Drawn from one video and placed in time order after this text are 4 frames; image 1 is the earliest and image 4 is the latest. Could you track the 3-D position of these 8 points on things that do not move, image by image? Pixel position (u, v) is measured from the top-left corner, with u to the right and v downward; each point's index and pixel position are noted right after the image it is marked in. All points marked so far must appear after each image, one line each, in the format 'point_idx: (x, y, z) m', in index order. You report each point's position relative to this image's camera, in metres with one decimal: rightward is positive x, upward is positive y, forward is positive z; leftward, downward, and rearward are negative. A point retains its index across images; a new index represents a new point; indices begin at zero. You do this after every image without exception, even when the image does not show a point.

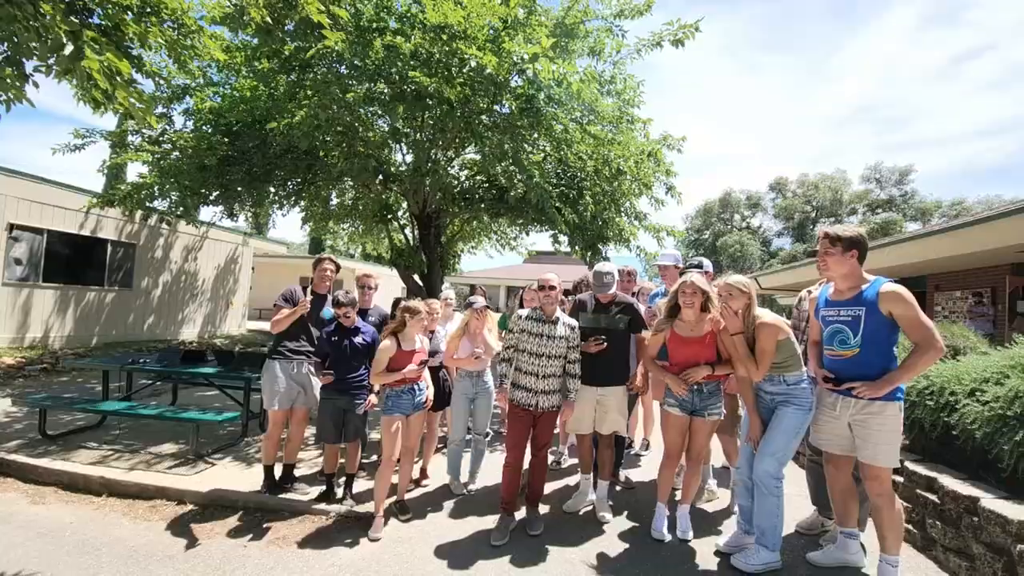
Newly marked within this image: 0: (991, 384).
0: (+2.6, -0.5, +3.0) m
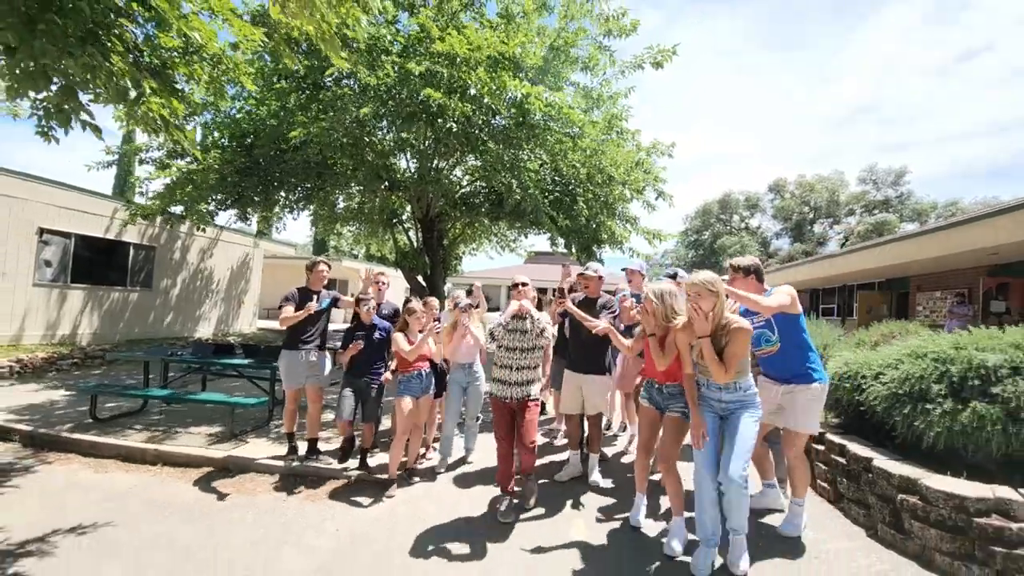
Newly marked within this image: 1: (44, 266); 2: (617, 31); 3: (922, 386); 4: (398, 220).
0: (+2.6, -0.5, +3.7) m
1: (-9.2, +0.4, +10.8) m
2: (+2.0, +4.8, +10.2) m
3: (+2.5, -0.6, +3.4) m
4: (-2.5, +1.5, +12.1) m
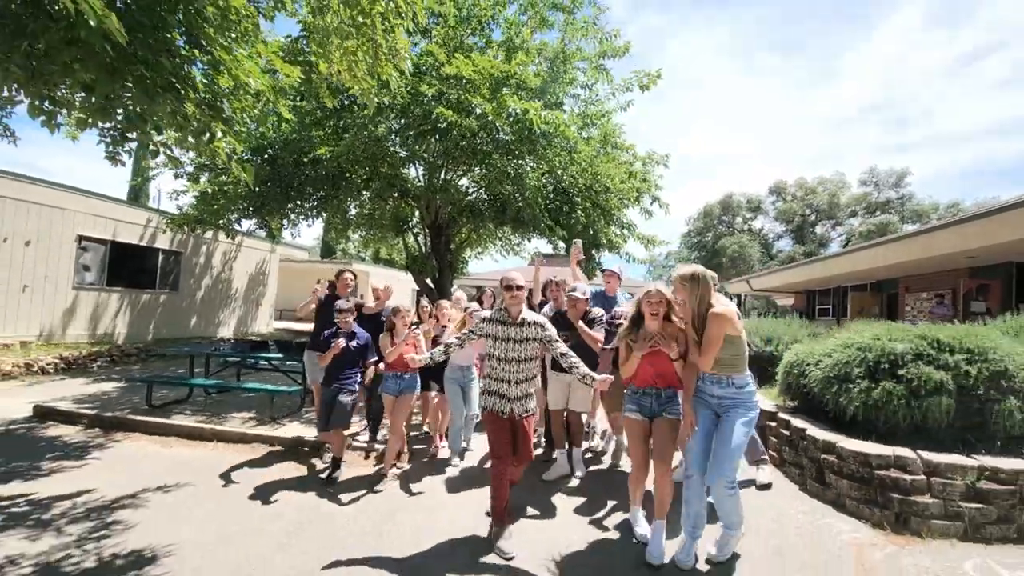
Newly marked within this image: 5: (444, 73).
0: (+2.6, -0.6, +4.4) m
1: (-9.1, +0.4, +11.6) m
2: (+2.0, +4.7, +10.9) m
3: (+2.5, -0.6, +4.1) m
4: (-2.5, +1.5, +12.9) m
5: (-1.2, +3.7, +9.4) m
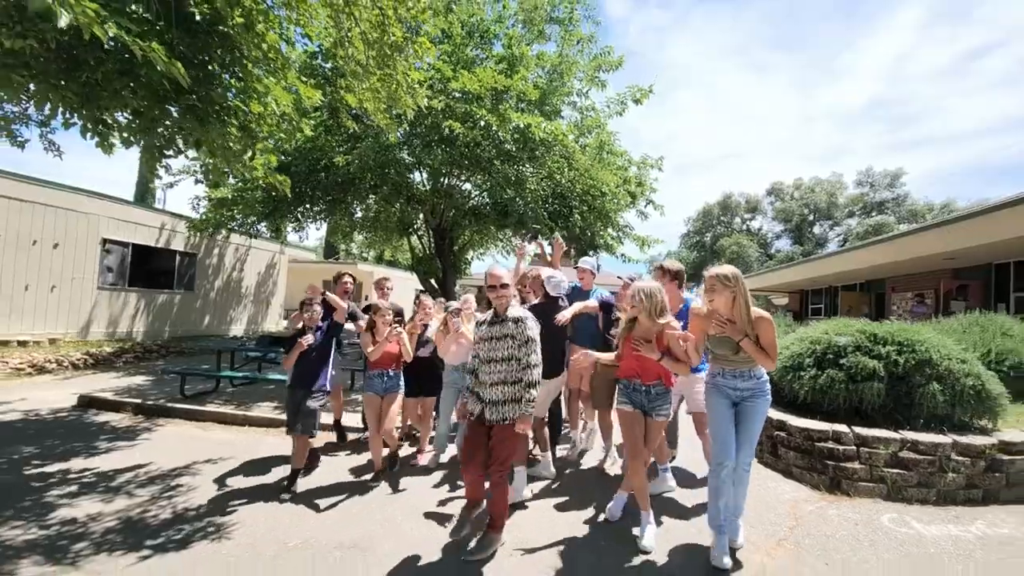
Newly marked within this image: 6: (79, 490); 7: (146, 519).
0: (+2.5, -0.6, +5.1) m
1: (-9.1, +0.4, +12.3) m
2: (+2.0, +4.7, +11.6) m
3: (+2.5, -0.6, +4.8) m
4: (-2.4, +1.5, +13.5) m
5: (-1.2, +3.7, +10.0) m
6: (-3.5, -1.6, +4.4) m
7: (-2.6, -1.6, +3.9) m
